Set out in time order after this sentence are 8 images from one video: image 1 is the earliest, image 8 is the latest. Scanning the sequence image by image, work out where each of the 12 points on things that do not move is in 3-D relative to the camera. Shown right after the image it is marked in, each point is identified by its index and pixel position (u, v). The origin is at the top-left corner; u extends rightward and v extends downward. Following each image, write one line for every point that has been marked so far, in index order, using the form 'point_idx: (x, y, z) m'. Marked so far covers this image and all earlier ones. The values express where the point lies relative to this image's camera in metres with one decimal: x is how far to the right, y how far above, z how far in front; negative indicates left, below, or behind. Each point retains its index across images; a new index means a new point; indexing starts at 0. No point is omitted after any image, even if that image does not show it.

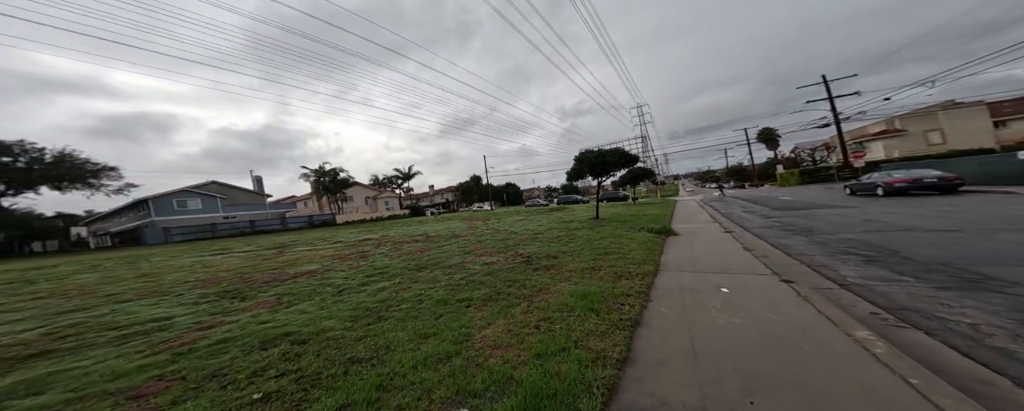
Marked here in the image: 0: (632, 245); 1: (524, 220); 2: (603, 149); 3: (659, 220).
0: (+3.8, -1.3, +8.4) m
1: (+0.5, -1.0, +17.6) m
2: (+4.7, +3.1, +14.9) m
3: (+7.2, -0.8, +13.4) m
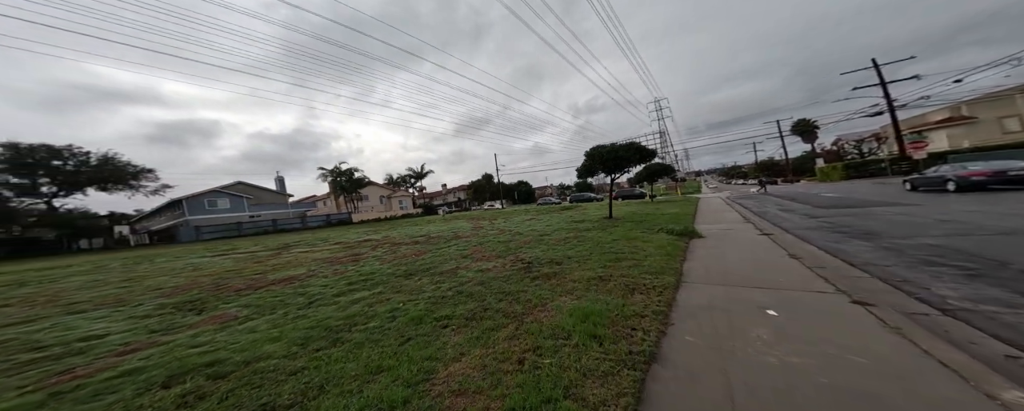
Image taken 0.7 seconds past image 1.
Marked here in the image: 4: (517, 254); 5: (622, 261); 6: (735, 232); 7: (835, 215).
0: (+3.9, -1.3, +7.5) m
1: (+1.2, -1.0, +16.8) m
2: (+5.2, +3.1, +13.8) m
3: (+7.5, -0.7, +12.2) m
4: (+0.2, -1.4, +7.8) m
5: (+2.7, -1.4, +6.6) m
6: (+7.7, -1.0, +9.3) m
7: (+12.3, -0.4, +10.3) m
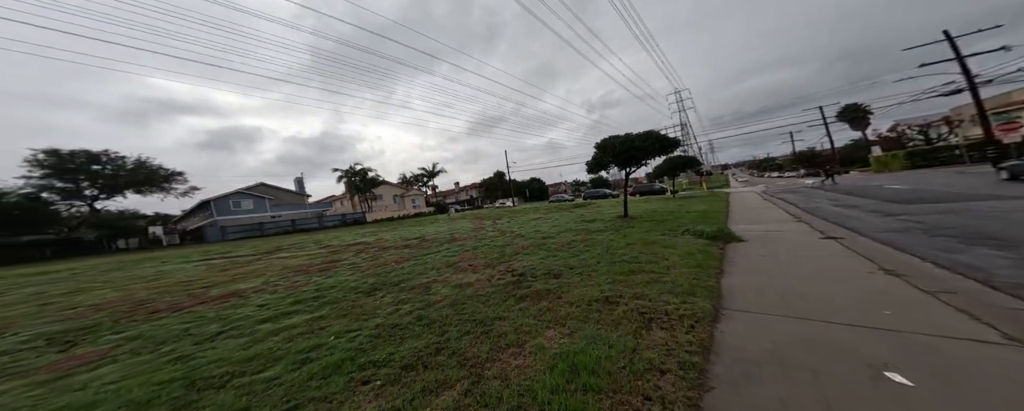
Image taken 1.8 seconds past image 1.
0: (+3.7, -1.2, +6.0) m
1: (+1.6, -0.8, +15.5) m
2: (+5.4, +3.3, +12.2) m
3: (+7.6, -0.6, +10.5) m
4: (0.0, -1.4, +6.6) m
5: (+2.5, -1.4, +5.2) m
6: (+7.6, -0.8, +7.5) m
7: (+12.2, -0.3, +8.2) m
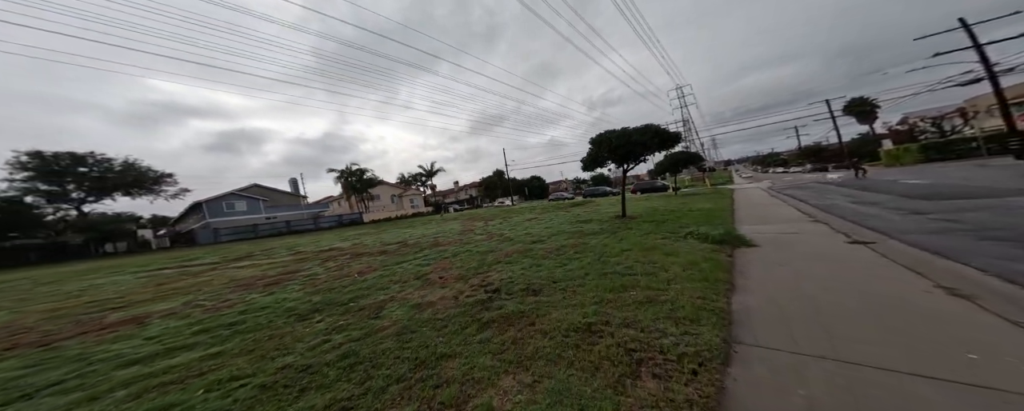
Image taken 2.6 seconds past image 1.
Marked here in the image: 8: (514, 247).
0: (+3.2, -1.2, +5.1) m
1: (+1.2, -0.8, +14.7) m
2: (+4.9, +3.3, +11.3) m
3: (+7.2, -0.5, +9.6) m
4: (-0.5, -1.4, +5.8) m
5: (+2.0, -1.4, +4.3) m
6: (+7.1, -0.8, +6.6) m
7: (+11.7, -0.2, +7.2) m
8: (+0.1, -1.3, +8.6) m
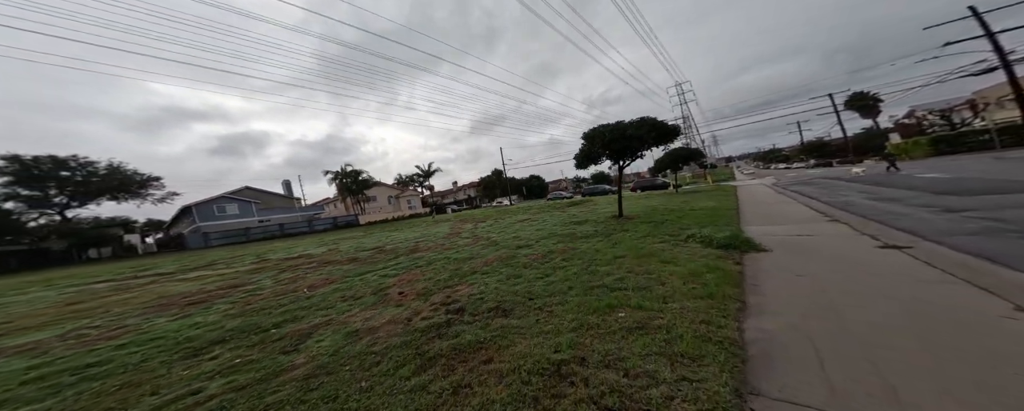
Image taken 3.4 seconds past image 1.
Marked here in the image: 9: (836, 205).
0: (+2.7, -1.2, +4.3) m
1: (+0.7, -0.9, +13.9) m
2: (+4.3, +3.3, +10.5) m
3: (+6.7, -0.5, +8.7) m
4: (-1.0, -1.5, +5.0) m
5: (+1.4, -1.4, +3.5) m
6: (+6.6, -0.8, +5.8) m
7: (+11.2, -0.1, +6.4) m
8: (-0.4, -1.3, +7.8) m
9: (+11.5, 0.0, +9.6) m
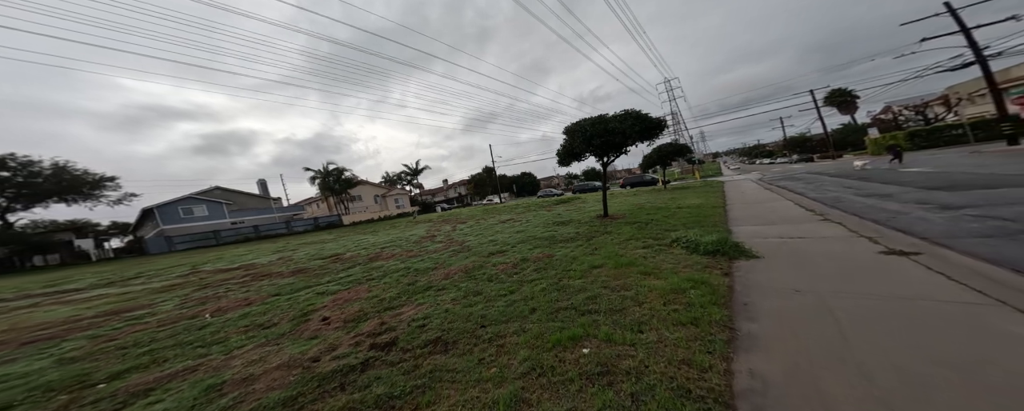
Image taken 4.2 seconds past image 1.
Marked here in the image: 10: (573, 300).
0: (+2.0, -1.3, +3.6) m
1: (-0.3, -0.8, +13.1) m
2: (+3.4, +3.3, +9.8) m
3: (+5.8, -0.4, +8.1) m
4: (-1.7, -1.6, +4.1) m
5: (+0.8, -1.5, +2.7) m
6: (+5.8, -0.8, +5.2) m
7: (+10.4, 0.0, +6.0) m
8: (-1.2, -1.4, +7.0) m
9: (+10.6, +0.1, +9.2) m
10: (+0.9, -1.4, +4.1) m
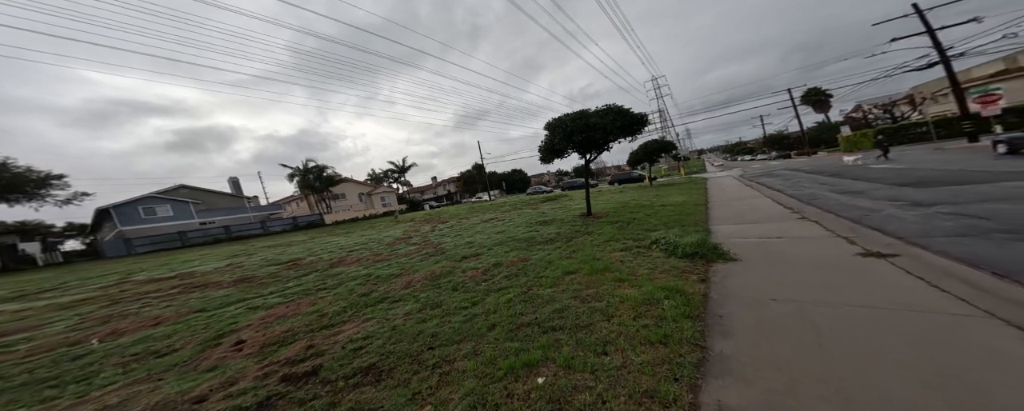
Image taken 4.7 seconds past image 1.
0: (+1.5, -1.3, +3.2) m
1: (-1.2, -0.8, +12.6) m
2: (+2.6, +3.4, +9.4) m
3: (+5.1, -0.4, +7.9) m
4: (-2.2, -1.6, +3.6) m
5: (+0.3, -1.5, +2.3) m
6: (+5.2, -0.8, +5.0) m
7: (+9.8, 0.0, +5.9) m
8: (-1.9, -1.4, +6.5) m
9: (+9.8, +0.2, +9.1) m
10: (+0.3, -1.4, +3.7) m
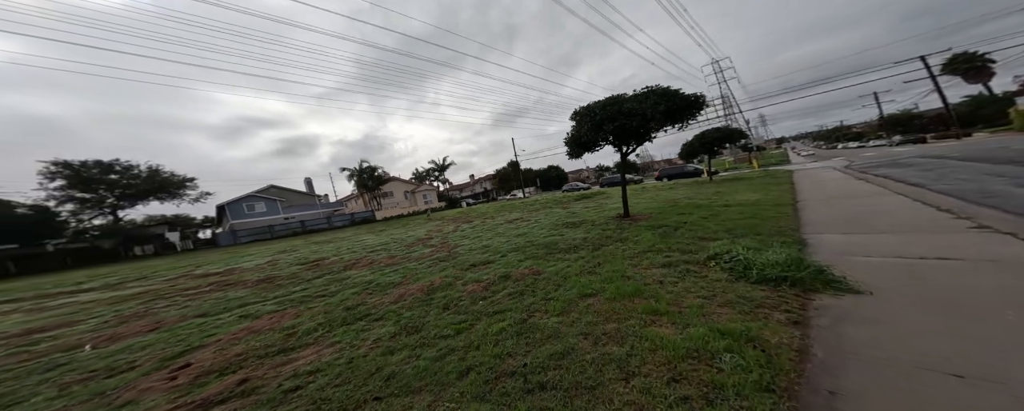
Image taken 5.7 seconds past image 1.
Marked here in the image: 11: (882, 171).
0: (+1.2, -1.4, +2.0) m
1: (+0.2, -0.7, +11.8) m
2: (+3.4, +3.4, +7.9) m
3: (+5.6, -0.4, +6.0) m
4: (-2.4, -1.7, +3.1) m
5: (-0.2, -1.6, +1.4) m
6: (+5.2, -0.8, +3.1) m
7: (+9.9, -0.1, +3.2) m
8: (-1.5, -1.4, +5.9) m
9: (+10.5, +0.2, +6.3) m
10: (+0.2, -1.5, +2.8) m
11: (+18.0, +1.7, +13.1) m
